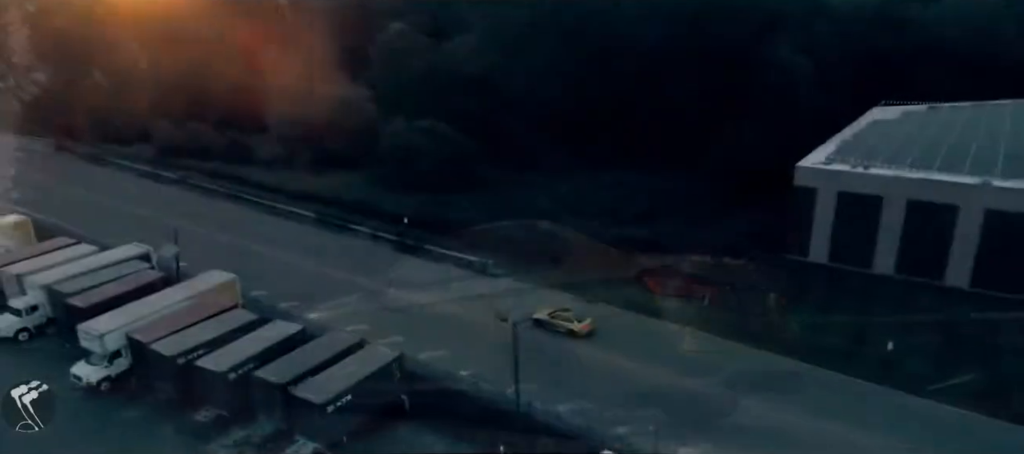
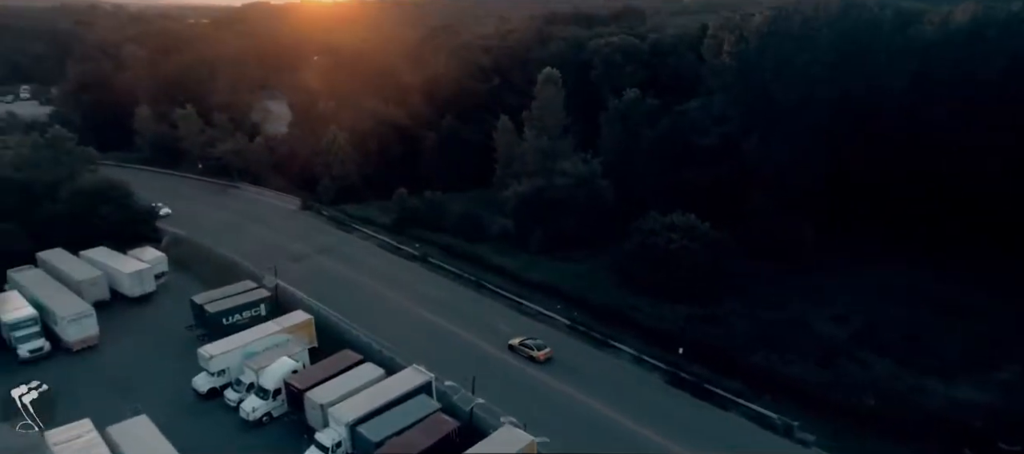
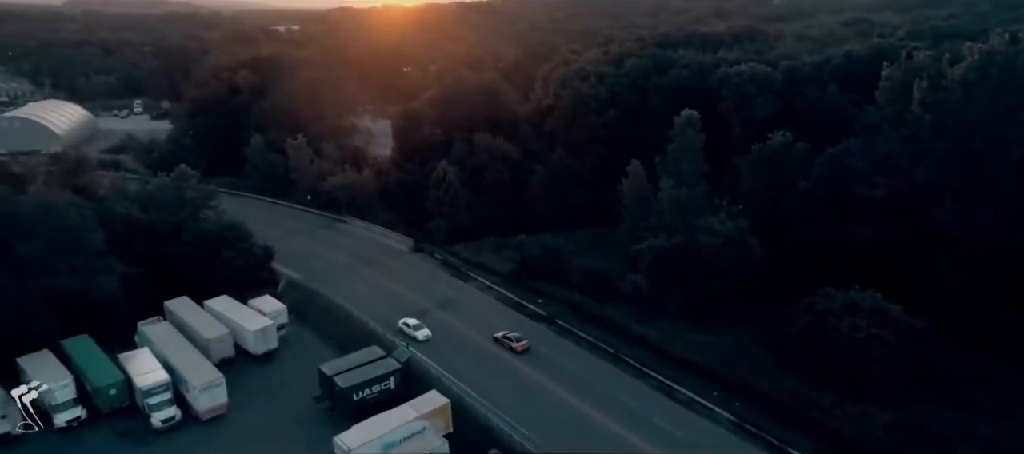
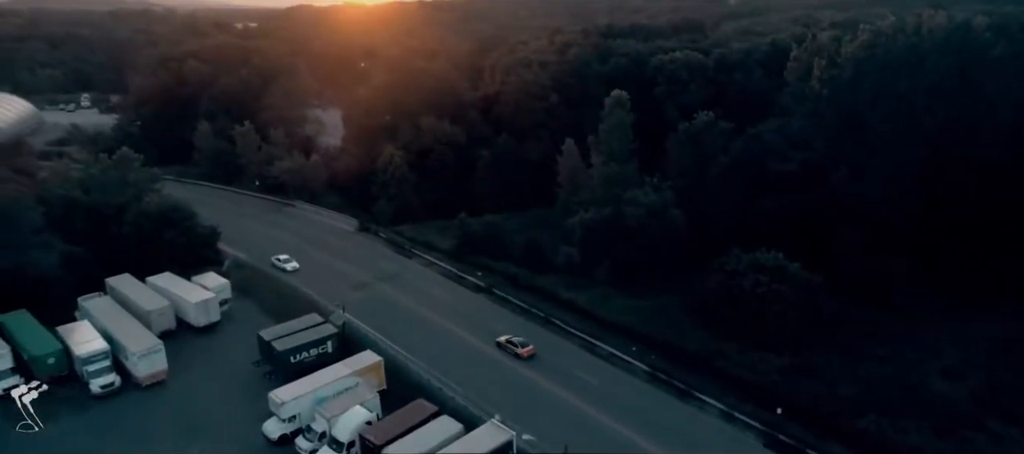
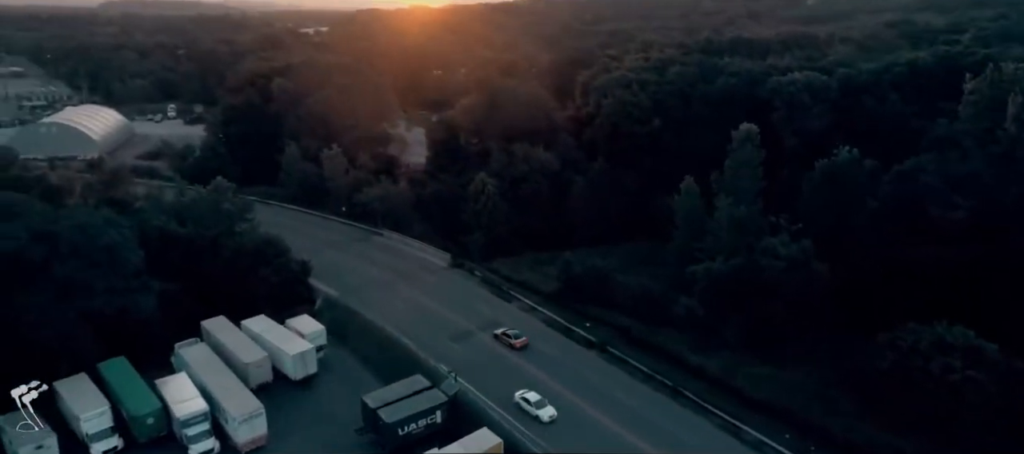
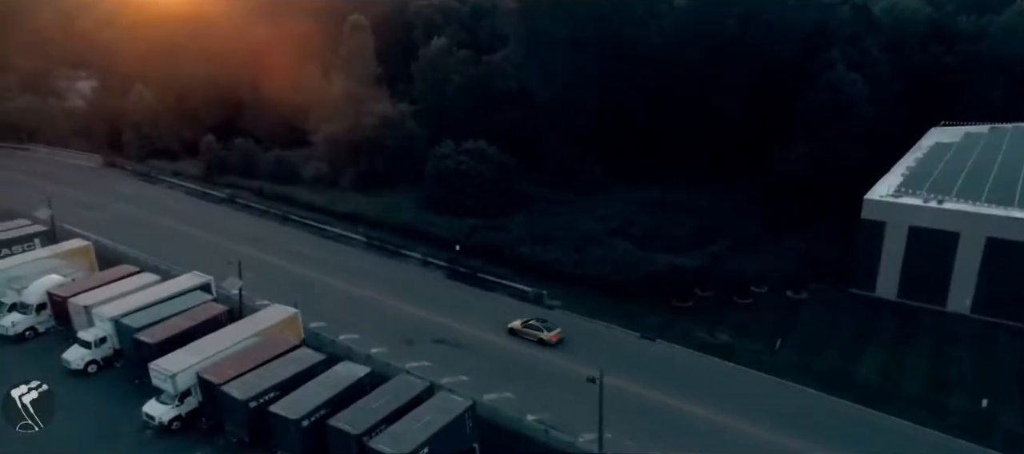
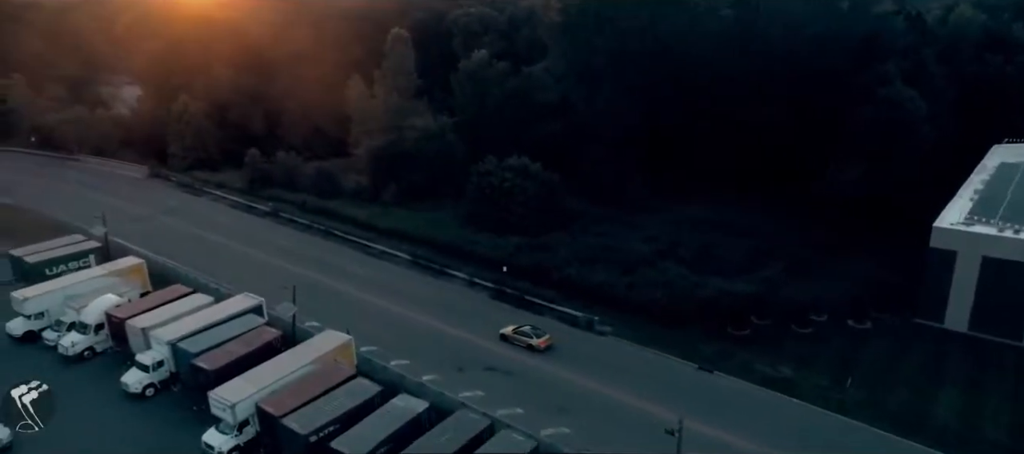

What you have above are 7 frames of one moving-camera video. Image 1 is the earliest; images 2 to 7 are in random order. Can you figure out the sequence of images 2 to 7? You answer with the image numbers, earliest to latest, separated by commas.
6, 7, 2, 4, 3, 5
